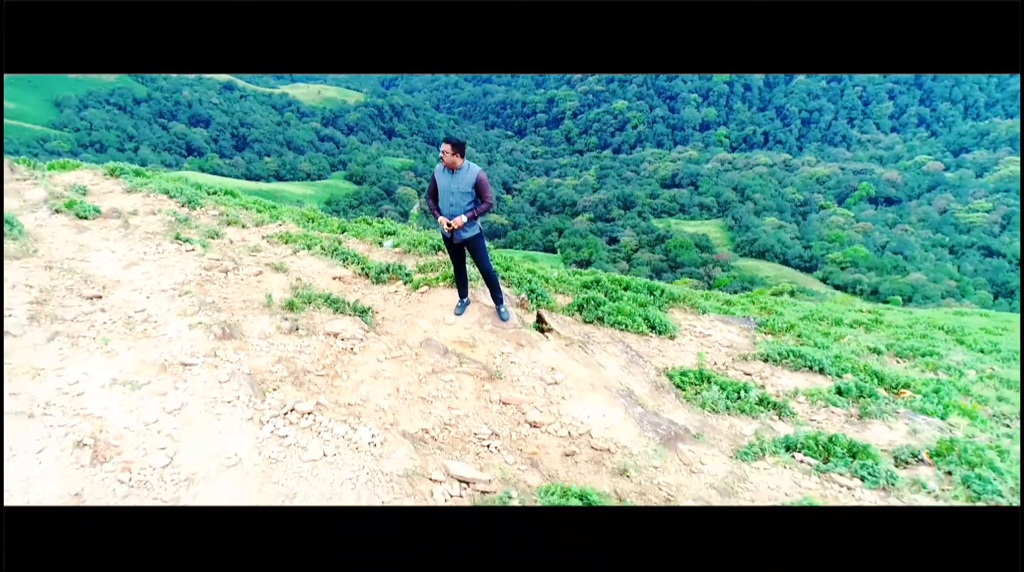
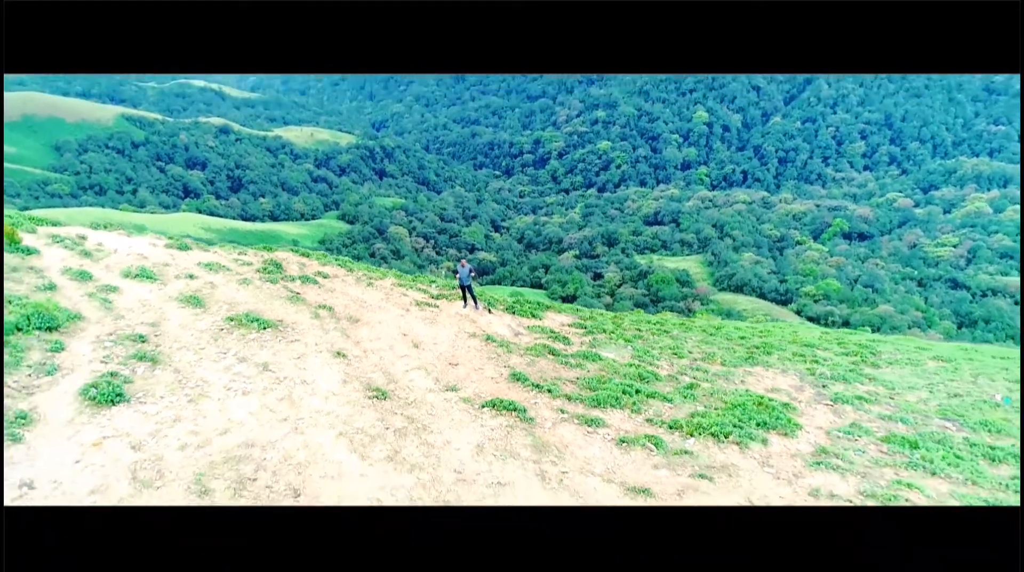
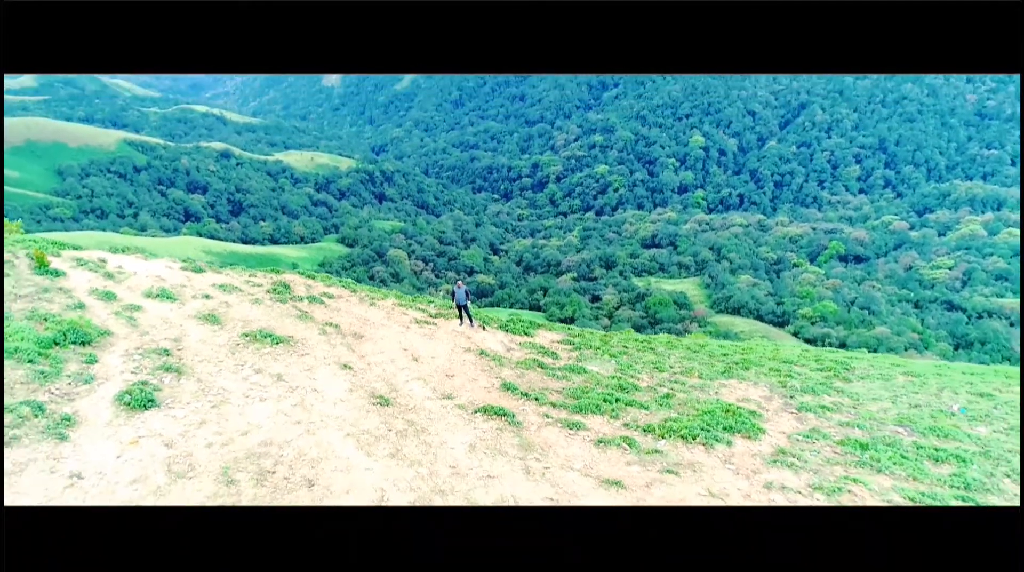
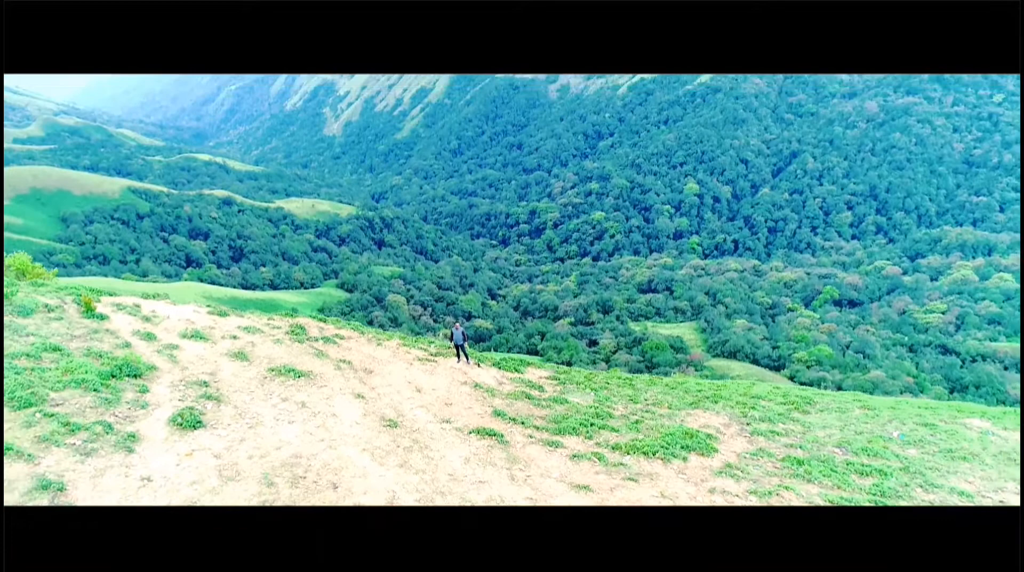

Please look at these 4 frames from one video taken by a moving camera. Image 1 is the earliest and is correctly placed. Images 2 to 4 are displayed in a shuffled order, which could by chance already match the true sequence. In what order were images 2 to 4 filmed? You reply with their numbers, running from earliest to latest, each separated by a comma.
2, 3, 4
